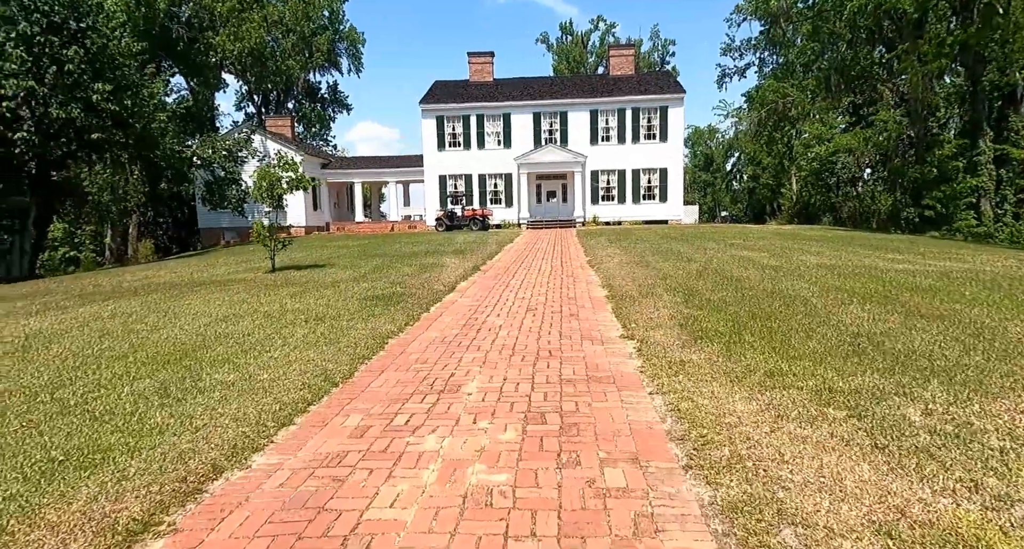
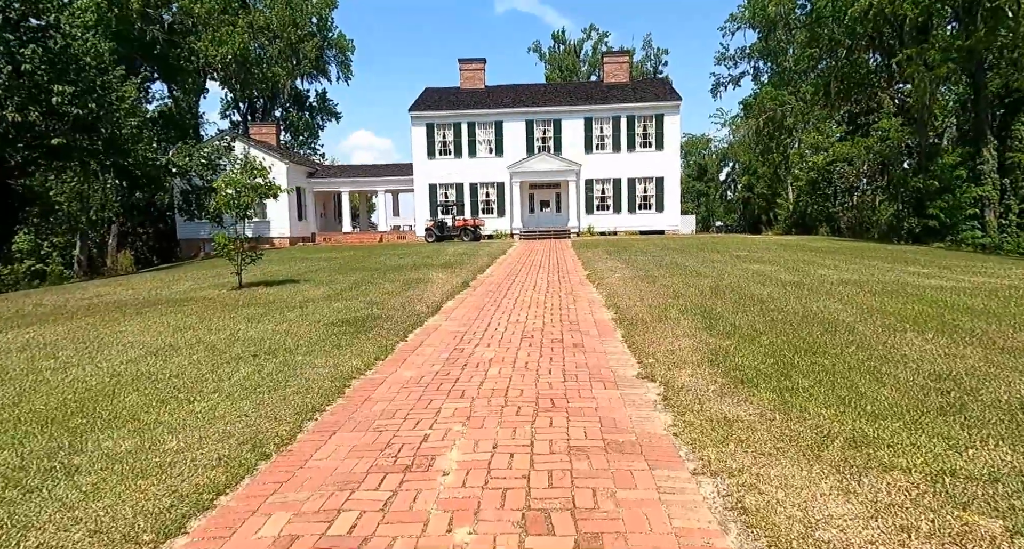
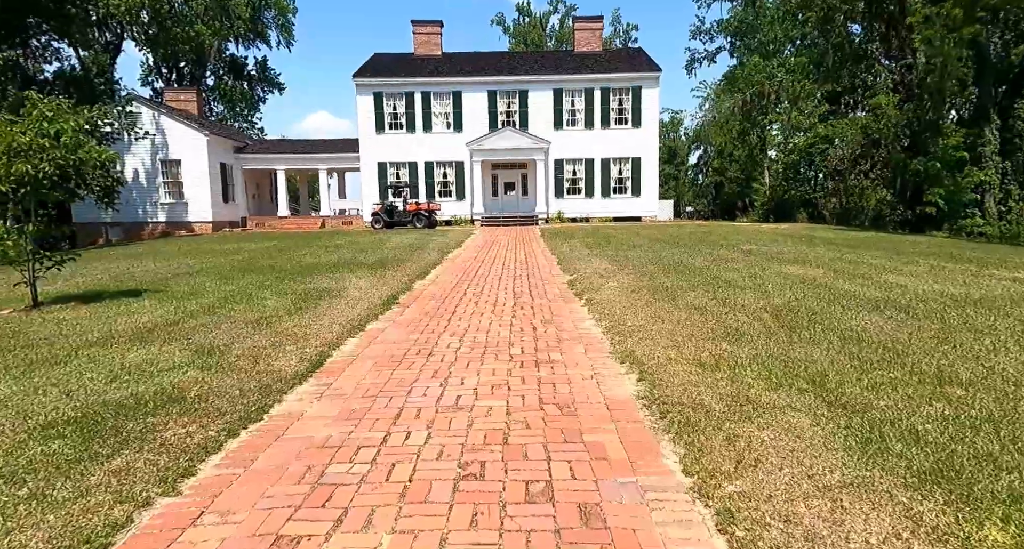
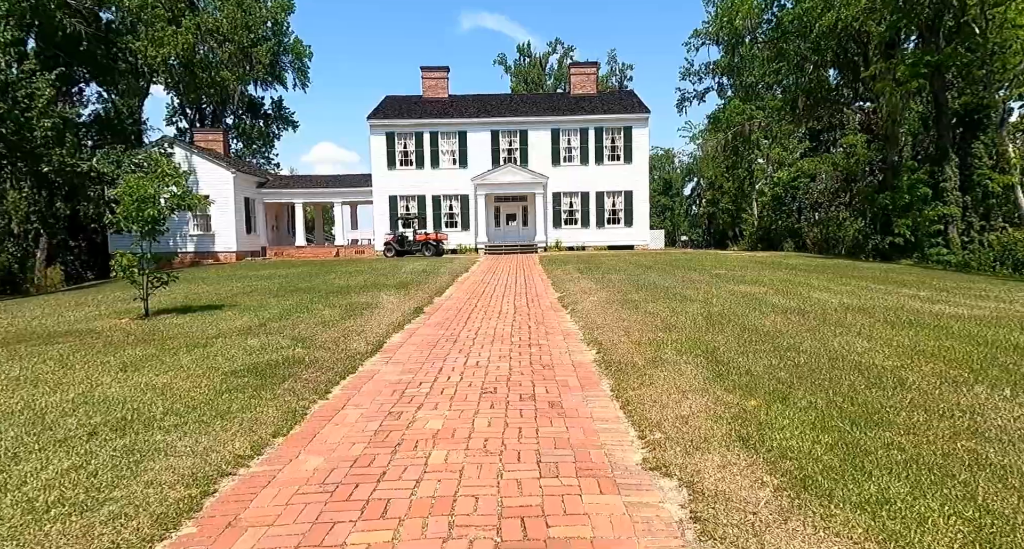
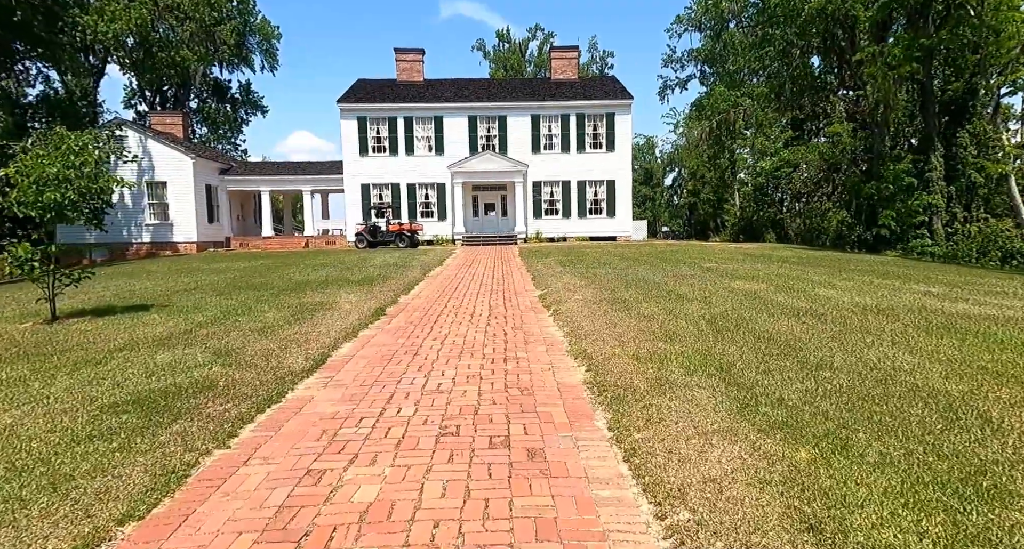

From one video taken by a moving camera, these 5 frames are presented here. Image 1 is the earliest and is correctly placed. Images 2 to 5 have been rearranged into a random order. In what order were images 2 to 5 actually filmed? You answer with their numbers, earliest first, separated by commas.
2, 4, 5, 3
